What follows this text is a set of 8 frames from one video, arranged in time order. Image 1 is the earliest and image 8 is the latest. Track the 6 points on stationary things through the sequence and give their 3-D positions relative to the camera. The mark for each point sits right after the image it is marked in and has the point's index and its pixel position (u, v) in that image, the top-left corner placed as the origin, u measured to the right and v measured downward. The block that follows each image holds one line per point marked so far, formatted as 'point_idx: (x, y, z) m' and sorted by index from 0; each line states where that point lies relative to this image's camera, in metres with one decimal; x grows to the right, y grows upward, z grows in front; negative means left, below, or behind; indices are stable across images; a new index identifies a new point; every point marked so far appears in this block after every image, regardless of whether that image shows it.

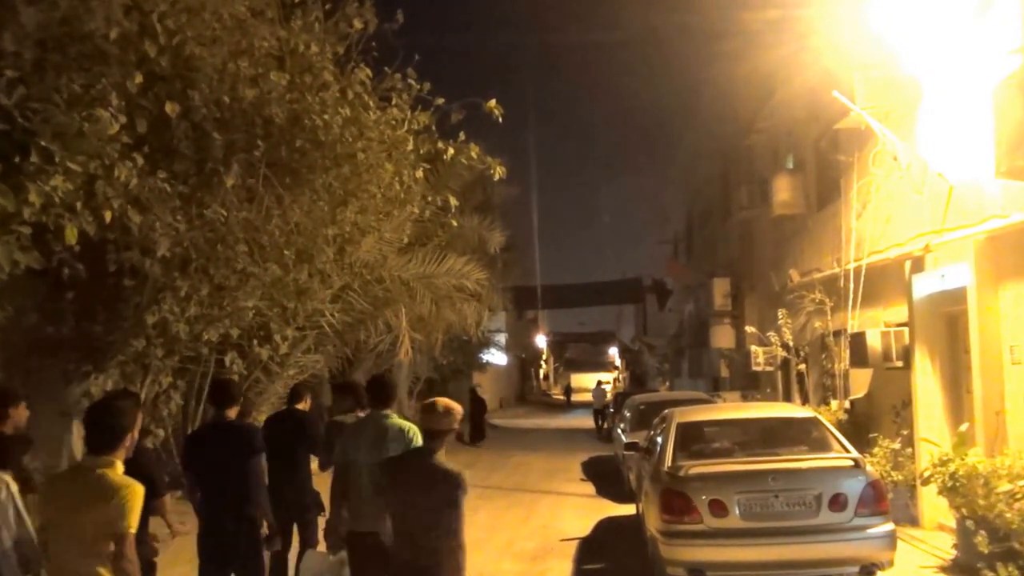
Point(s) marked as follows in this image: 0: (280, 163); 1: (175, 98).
0: (-2.1, +1.1, +9.2) m
1: (-2.7, +1.5, +8.4) m
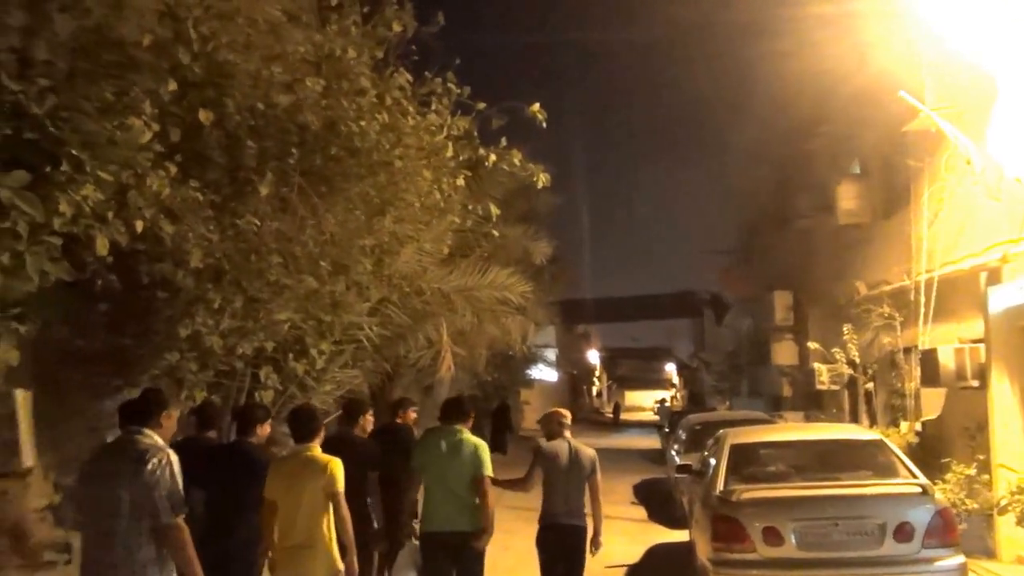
0: (-1.8, +1.0, +8.9) m
1: (-2.4, +1.5, +8.2) m
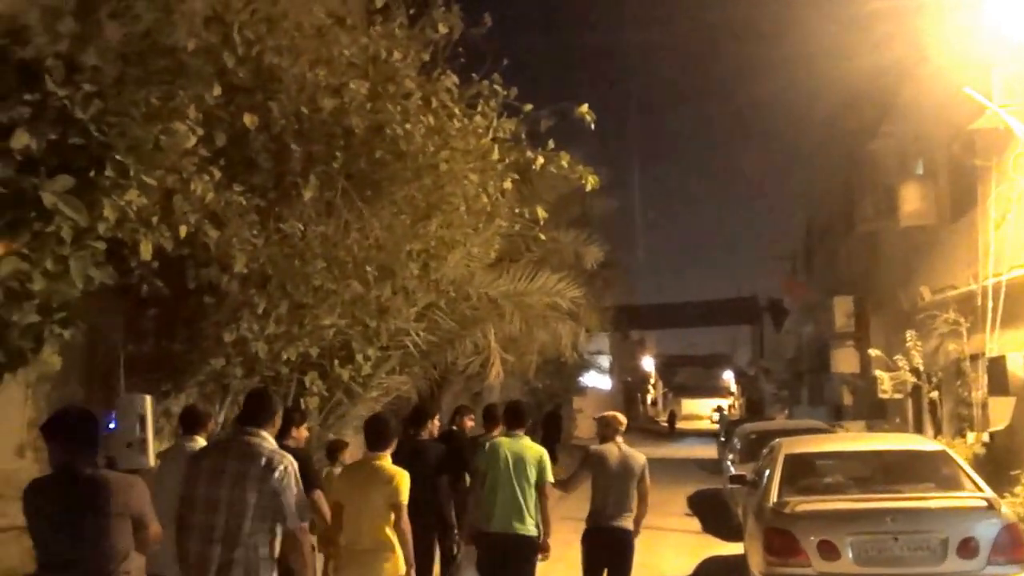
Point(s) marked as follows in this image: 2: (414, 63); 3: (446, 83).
0: (-1.3, +1.0, +8.9) m
1: (-2.0, +1.4, +8.2) m
2: (-1.0, +2.1, +9.7) m
3: (-0.7, +2.0, +9.9) m
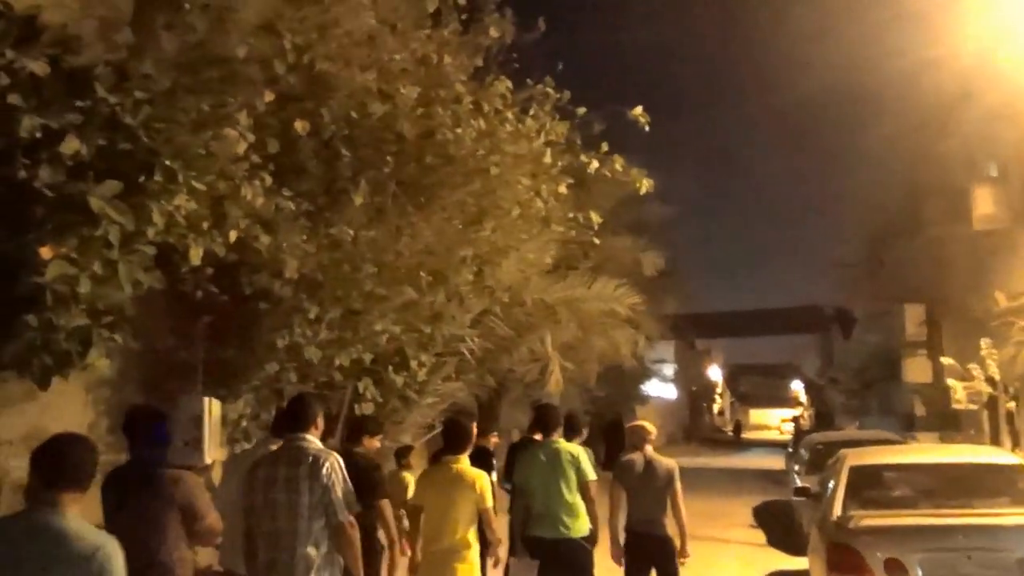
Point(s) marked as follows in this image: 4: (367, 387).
0: (-0.9, +0.9, +8.8) m
1: (-1.6, +1.4, +8.2) m
2: (-0.4, +2.1, +9.6) m
3: (-0.1, +1.9, +9.8) m
4: (-1.3, -0.9, +9.0) m
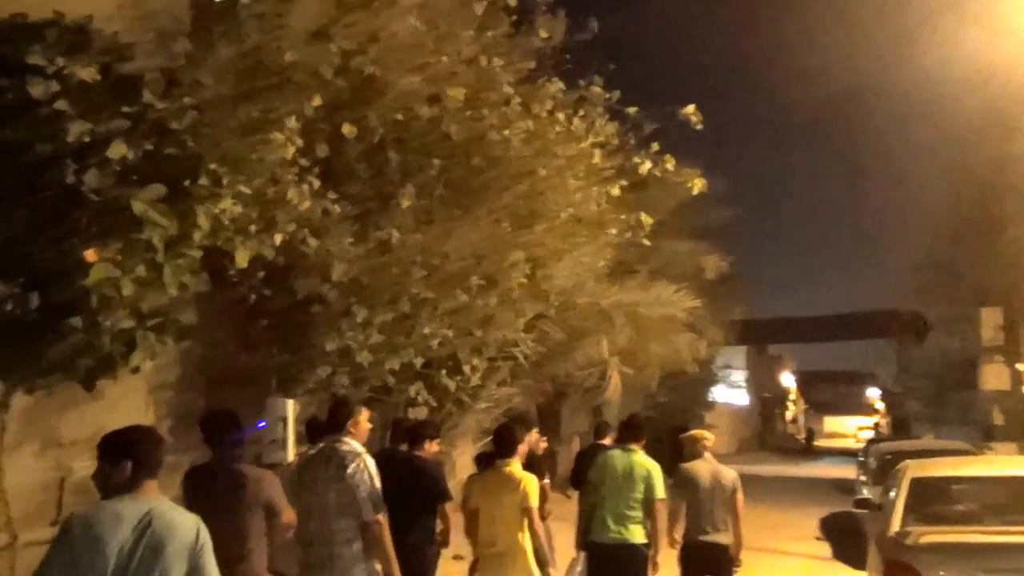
0: (-0.5, +0.9, +8.8) m
1: (-1.3, +1.3, +8.2) m
2: (+0.1, +2.0, +9.5) m
3: (+0.4, +1.9, +9.6) m
4: (-0.8, -0.9, +9.0) m
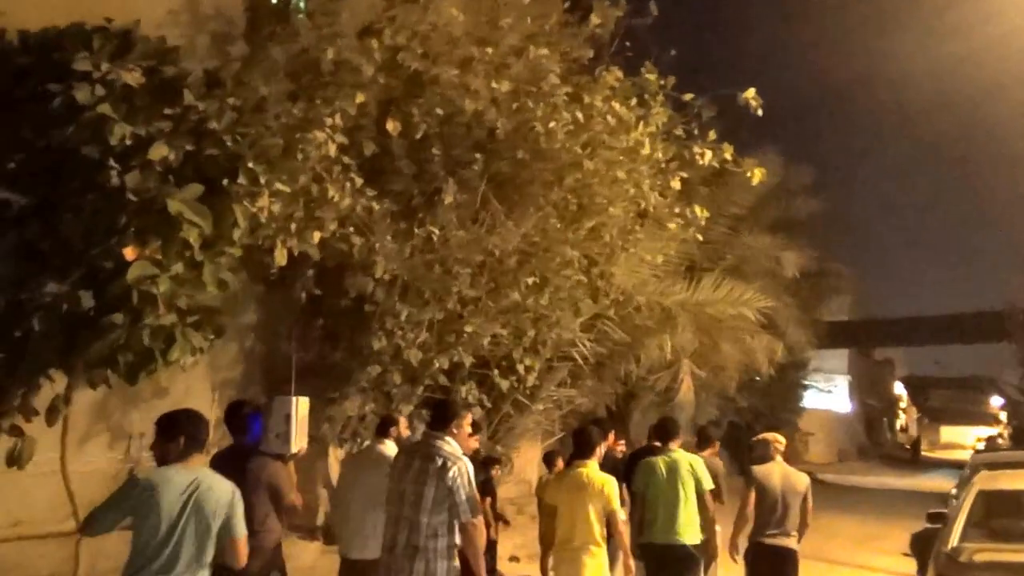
0: (0.0, +0.9, +8.6) m
1: (-0.9, +1.4, +8.1) m
2: (+0.6, +2.0, +9.3) m
3: (+0.9, +1.9, +9.4) m
4: (-0.4, -0.9, +8.9) m
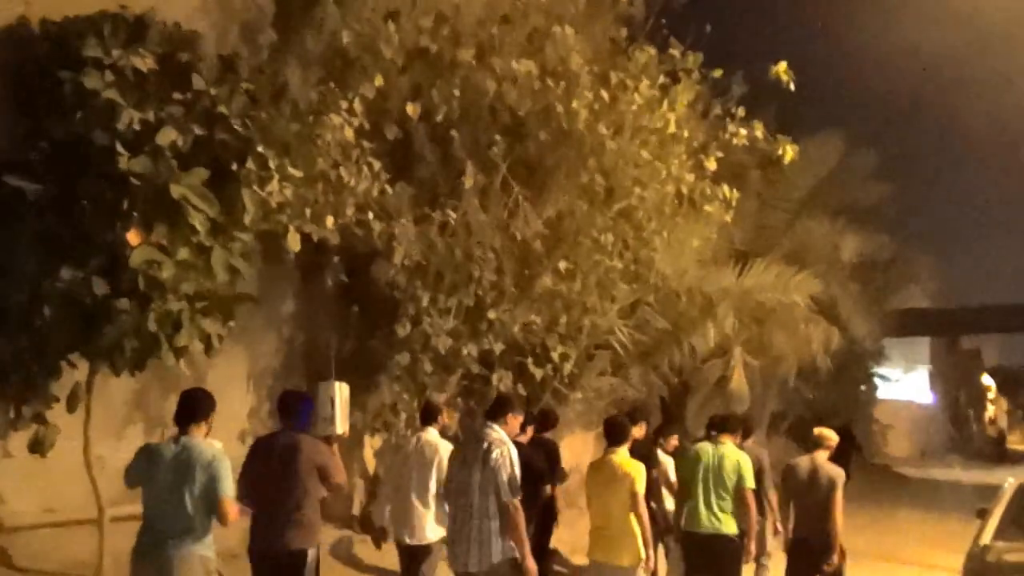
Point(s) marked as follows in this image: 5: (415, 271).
0: (+0.2, +1.0, +8.4) m
1: (-0.7, +1.5, +8.0) m
2: (+0.9, +2.2, +9.0) m
3: (+1.2, +2.0, +9.0) m
4: (-0.1, -0.8, +8.7) m
5: (-0.7, +0.1, +8.1) m
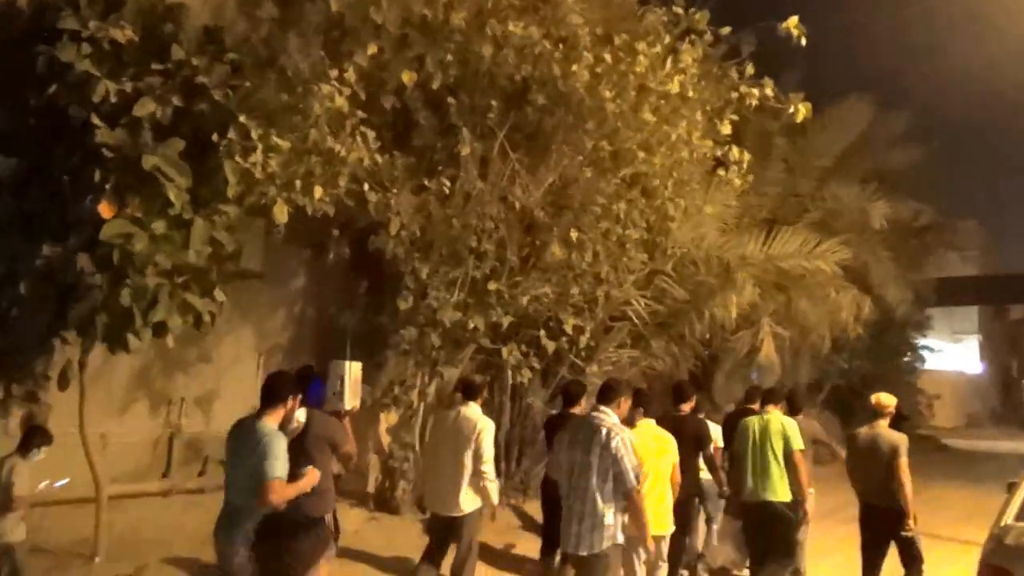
0: (+0.2, +1.3, +8.1) m
1: (-0.7, +1.7, +7.7) m
2: (+0.9, +2.4, +8.6) m
3: (+1.3, +2.3, +8.6) m
4: (0.0, -0.5, +8.5) m
5: (-0.7, +0.3, +7.9) m
